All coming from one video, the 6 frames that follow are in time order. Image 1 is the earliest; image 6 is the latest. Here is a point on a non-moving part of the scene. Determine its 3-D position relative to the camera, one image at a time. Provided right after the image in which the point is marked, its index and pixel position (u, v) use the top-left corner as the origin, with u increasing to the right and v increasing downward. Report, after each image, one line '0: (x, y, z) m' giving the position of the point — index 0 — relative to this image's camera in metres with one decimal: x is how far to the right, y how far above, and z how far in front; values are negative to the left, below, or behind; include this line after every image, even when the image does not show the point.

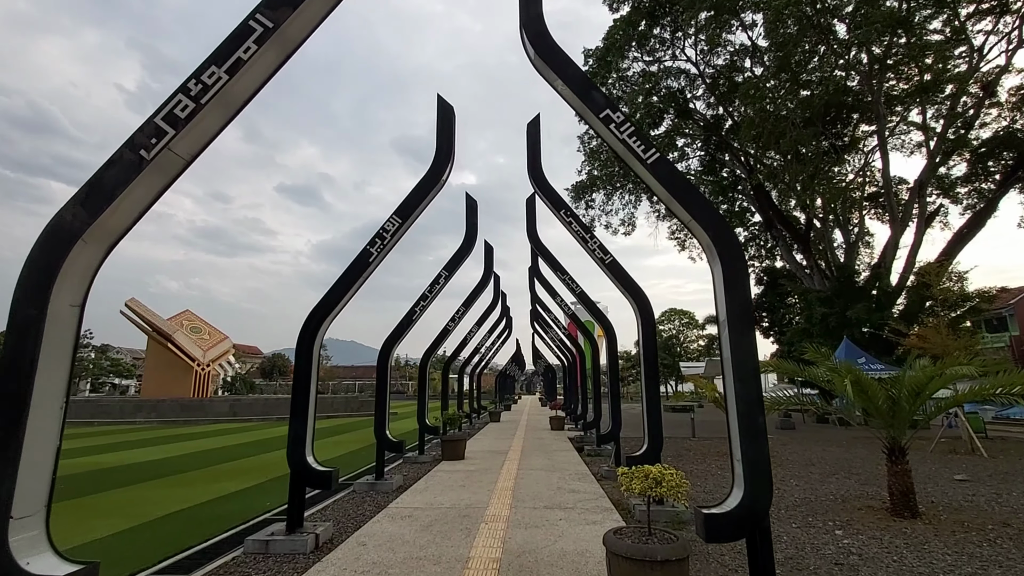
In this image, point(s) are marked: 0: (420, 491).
0: (-1.2, -2.6, +6.7) m
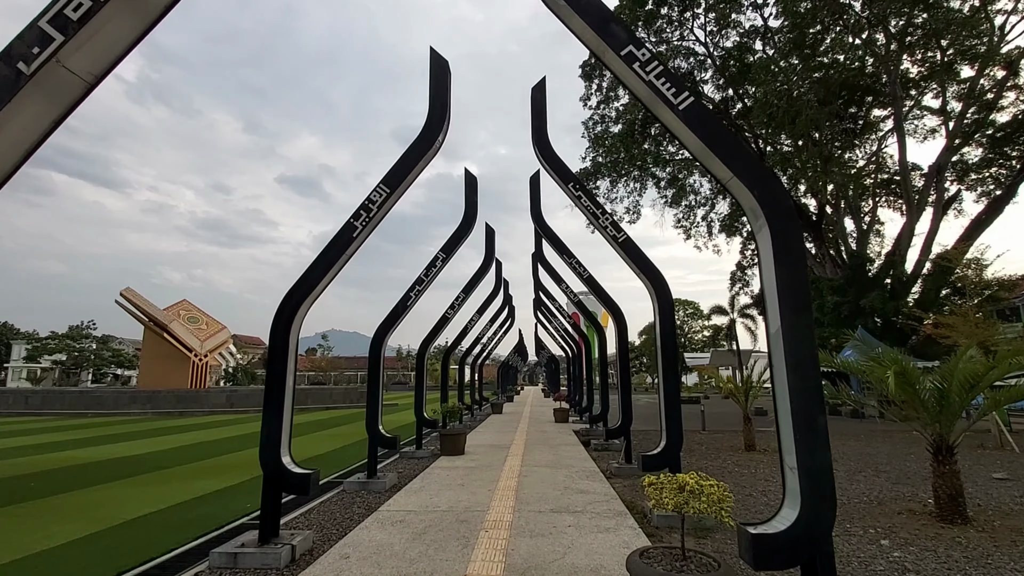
0: (-1.1, -2.4, +6.1) m
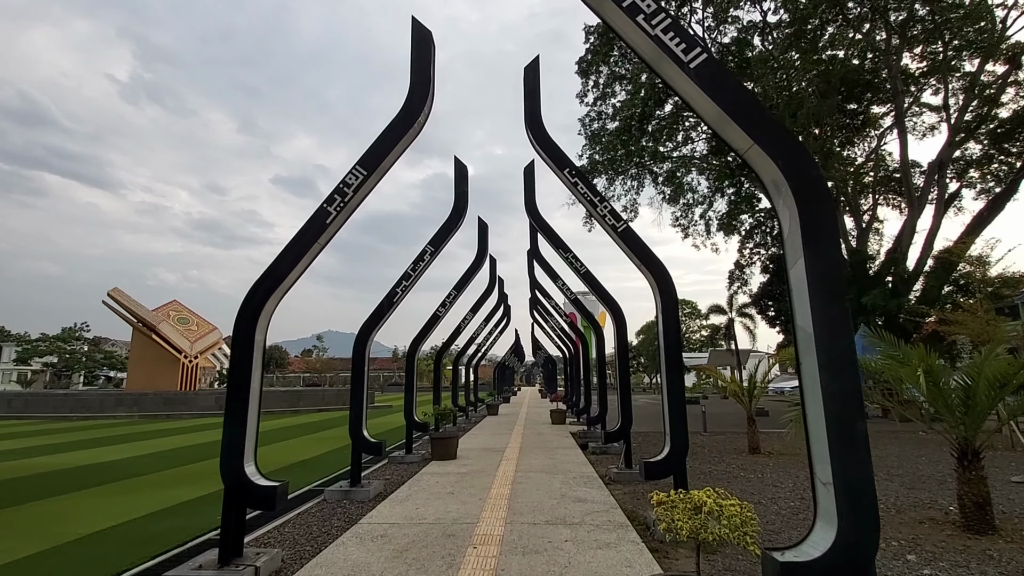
0: (-1.2, -2.3, +5.7) m
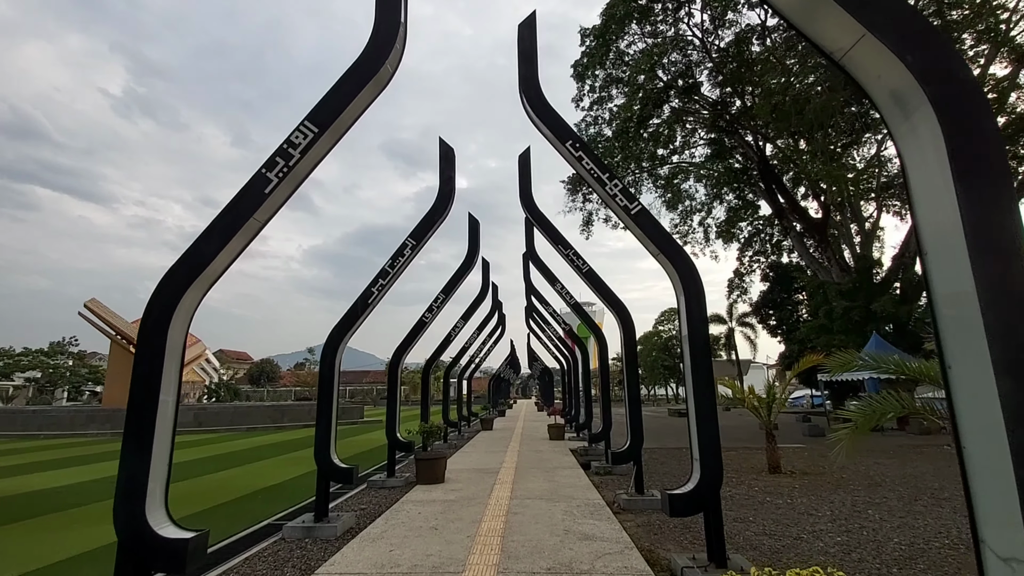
0: (-1.3, -2.3, +4.8) m
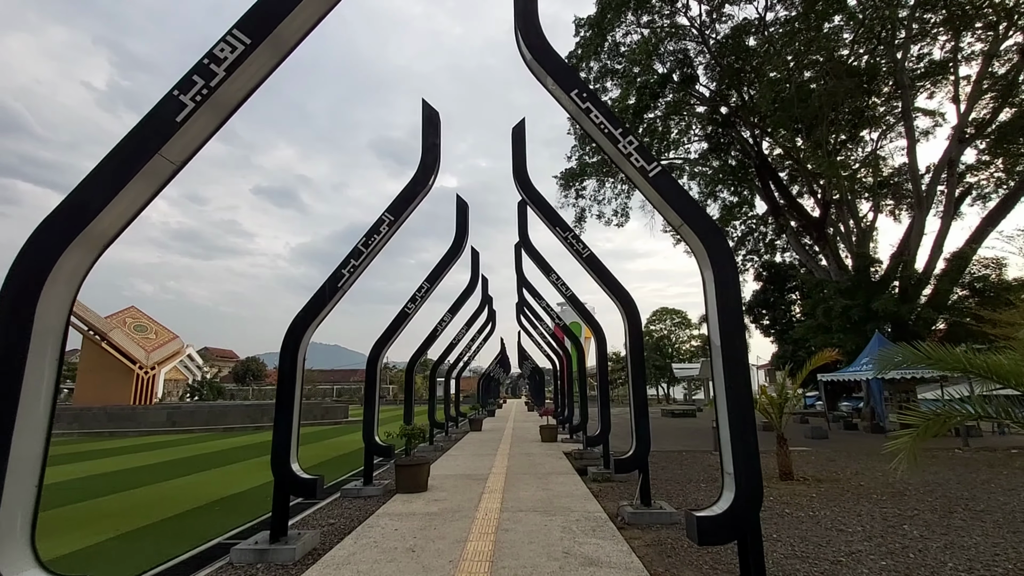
0: (-1.3, -2.1, +4.1) m
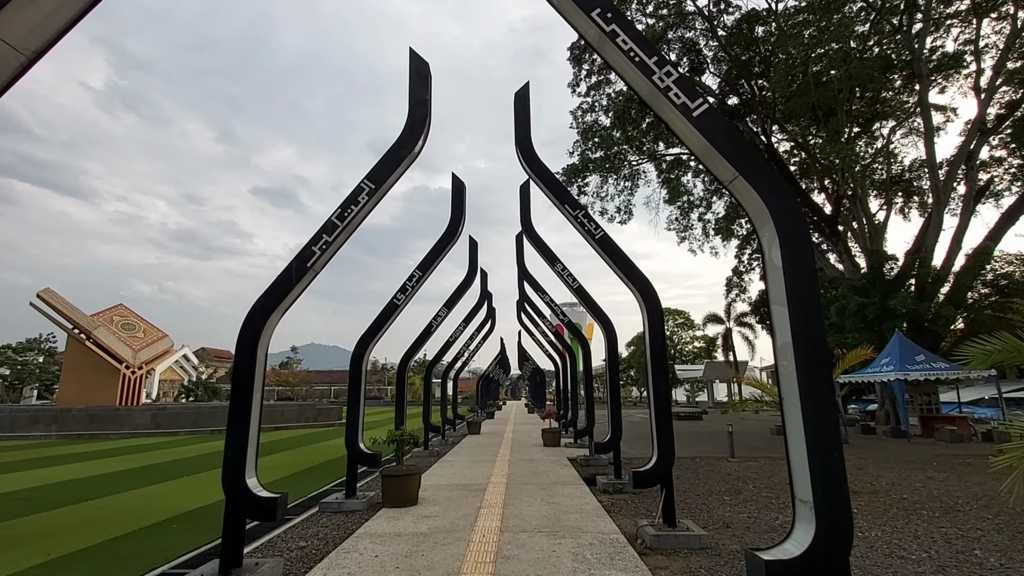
0: (-1.3, -2.0, +3.3) m
